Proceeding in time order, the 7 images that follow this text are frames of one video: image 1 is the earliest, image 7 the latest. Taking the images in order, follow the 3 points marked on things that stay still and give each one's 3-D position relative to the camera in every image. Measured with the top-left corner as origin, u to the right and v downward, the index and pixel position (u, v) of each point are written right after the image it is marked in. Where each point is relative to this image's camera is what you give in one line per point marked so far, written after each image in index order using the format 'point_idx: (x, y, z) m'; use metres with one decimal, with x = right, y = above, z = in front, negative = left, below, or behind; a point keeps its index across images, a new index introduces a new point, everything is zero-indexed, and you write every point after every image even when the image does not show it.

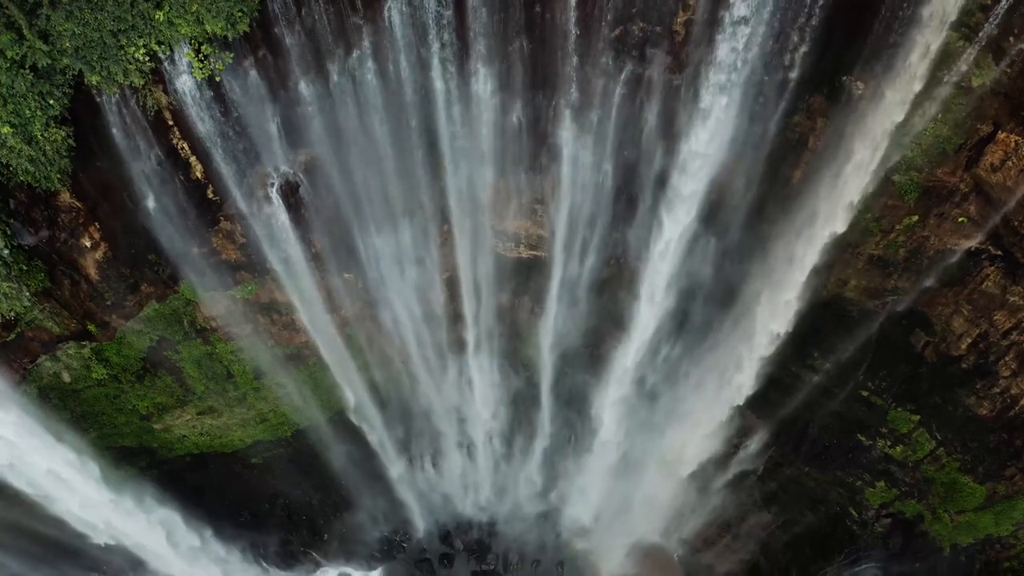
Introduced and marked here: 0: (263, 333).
0: (-4.2, -0.7, +11.3) m
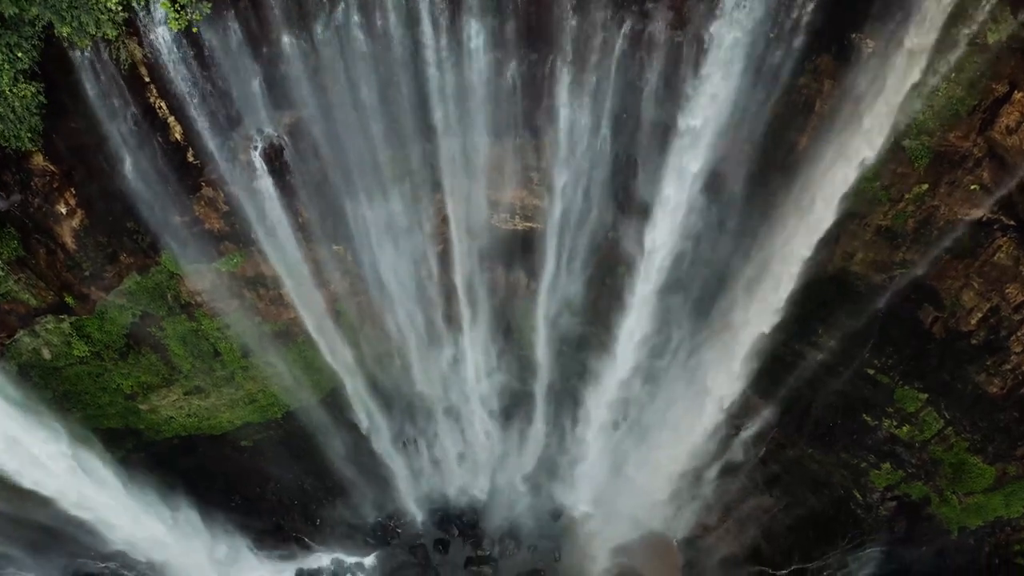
0: (-4.3, -0.3, +11.0) m
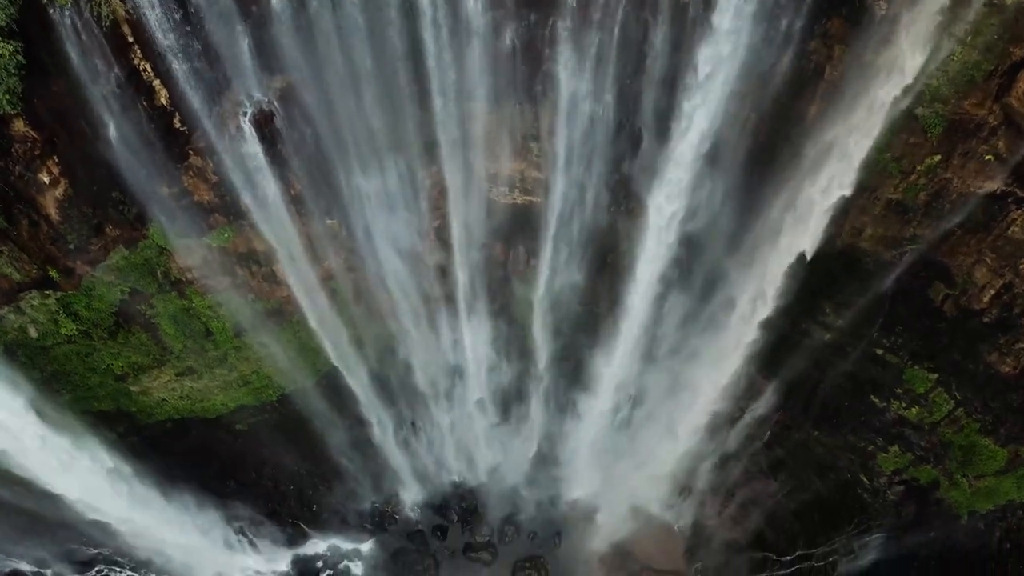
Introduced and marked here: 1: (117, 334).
0: (-4.3, 0.0, +10.7) m
1: (-6.1, -0.7, +10.5) m
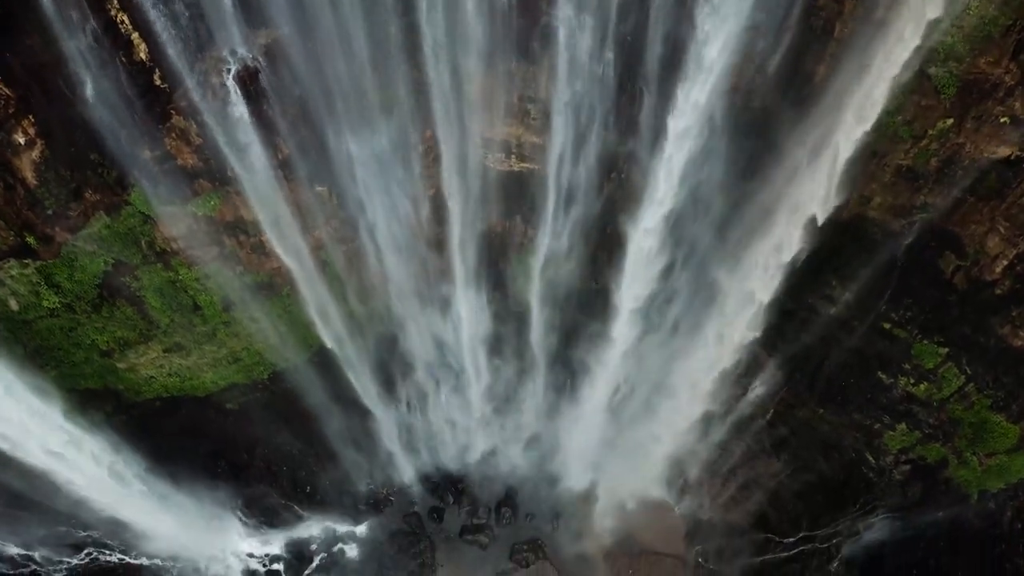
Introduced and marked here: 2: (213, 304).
0: (-4.3, +0.5, +10.3) m
1: (-6.2, -0.3, +10.2) m
2: (-4.7, -0.2, +10.7) m
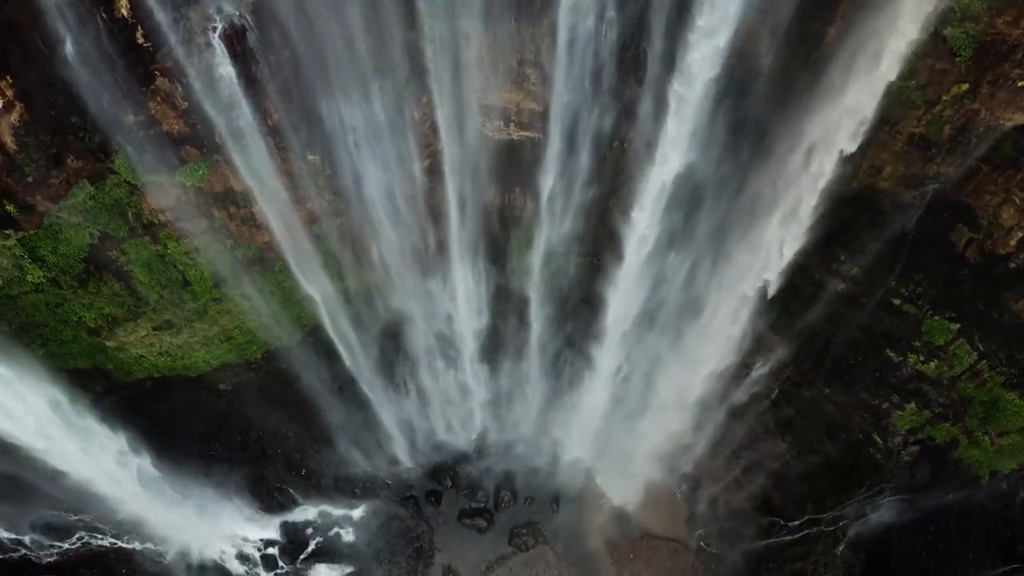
0: (-4.3, +0.8, +10.0) m
1: (-6.2, +0.1, +9.9) m
2: (-4.7, +0.1, +10.4) m
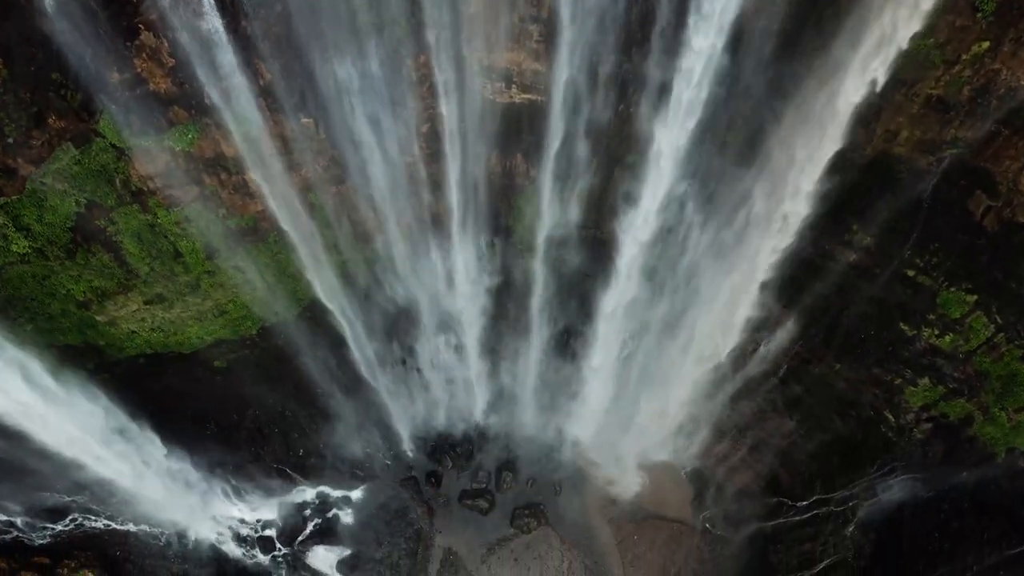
0: (-4.3, +1.2, +9.7) m
1: (-6.1, +0.5, +9.5) m
2: (-4.7, +0.6, +10.1) m
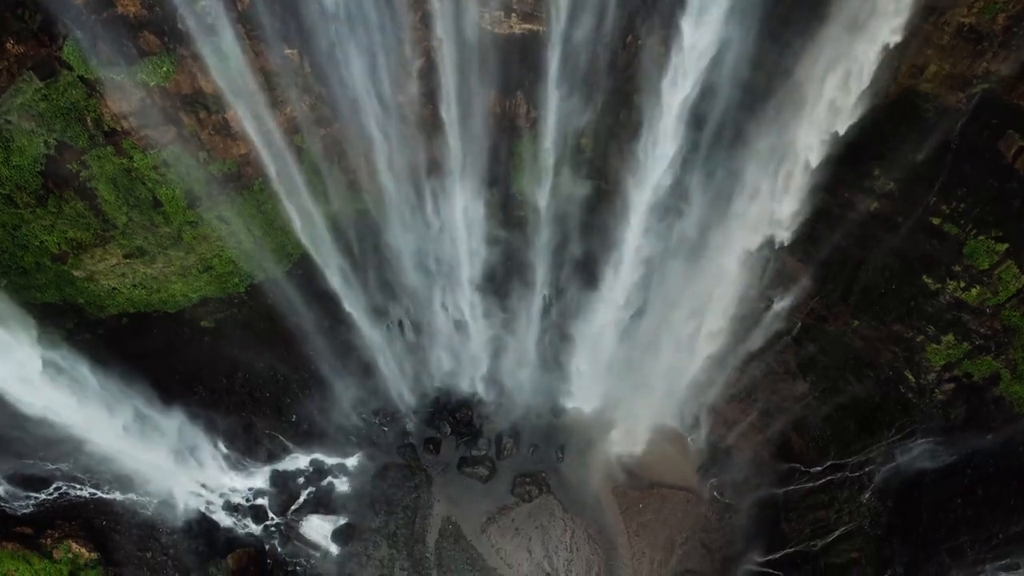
0: (-4.3, +1.9, +9.1) m
1: (-6.1, +1.2, +9.0) m
2: (-4.7, +1.2, +9.5) m
